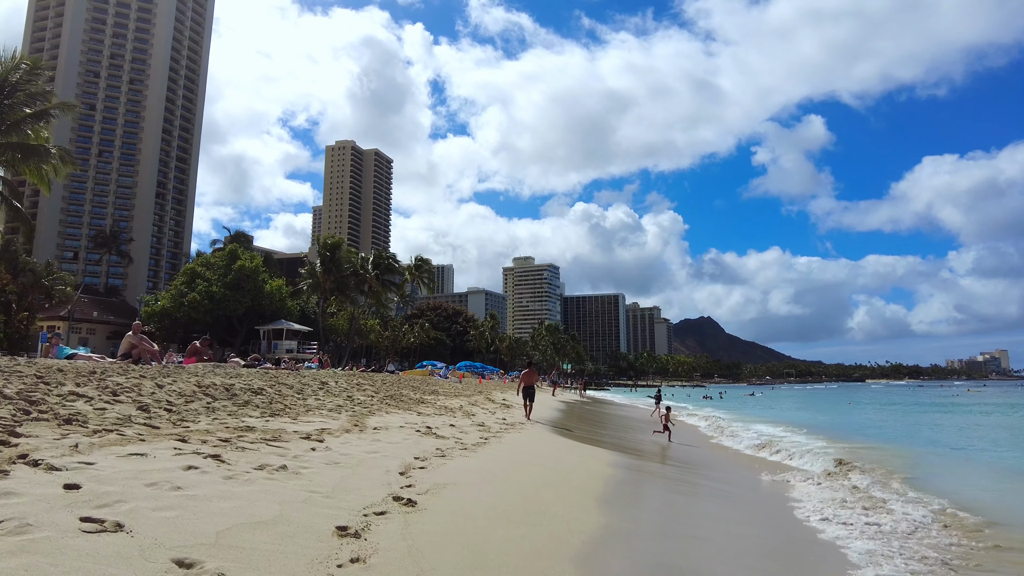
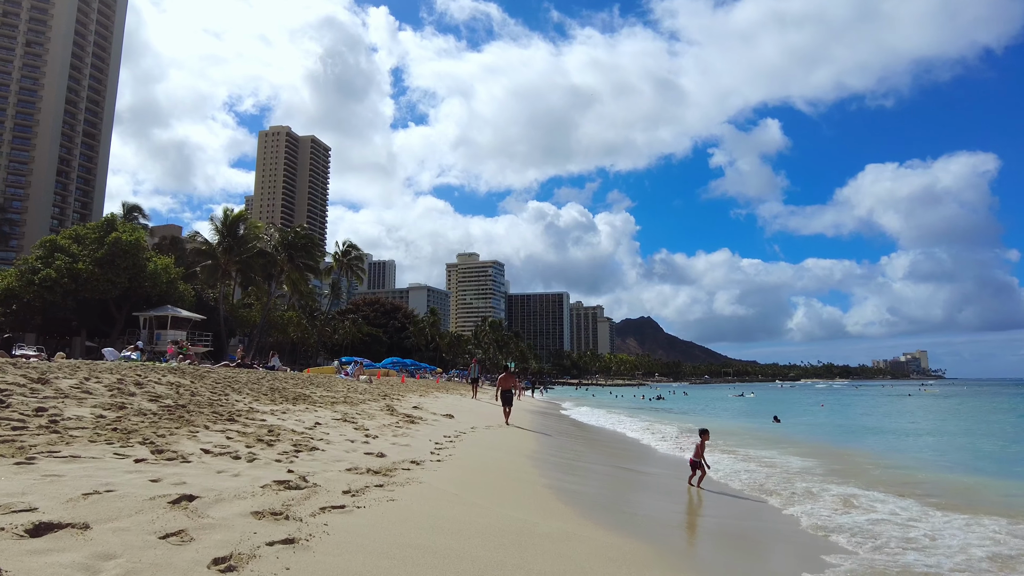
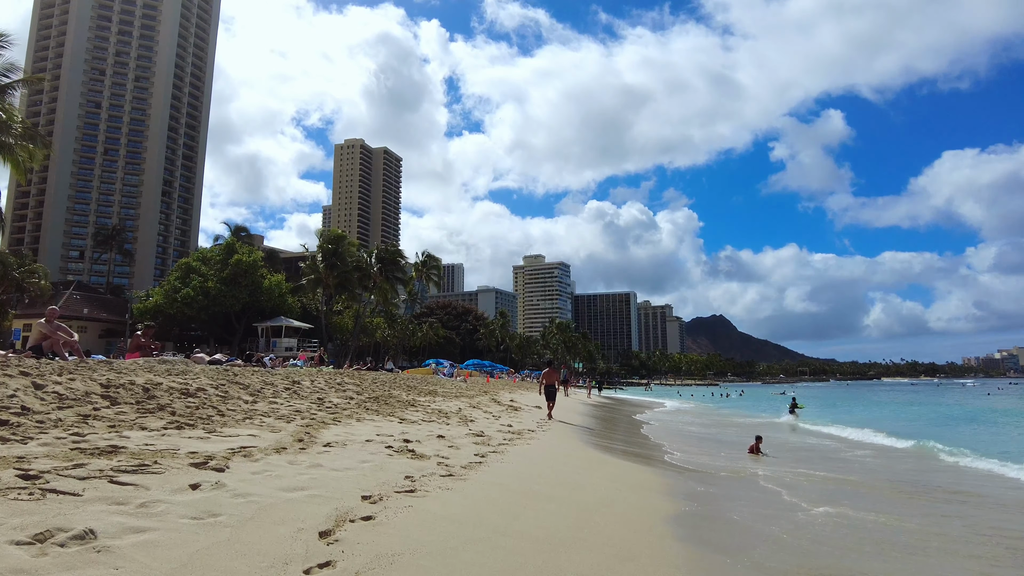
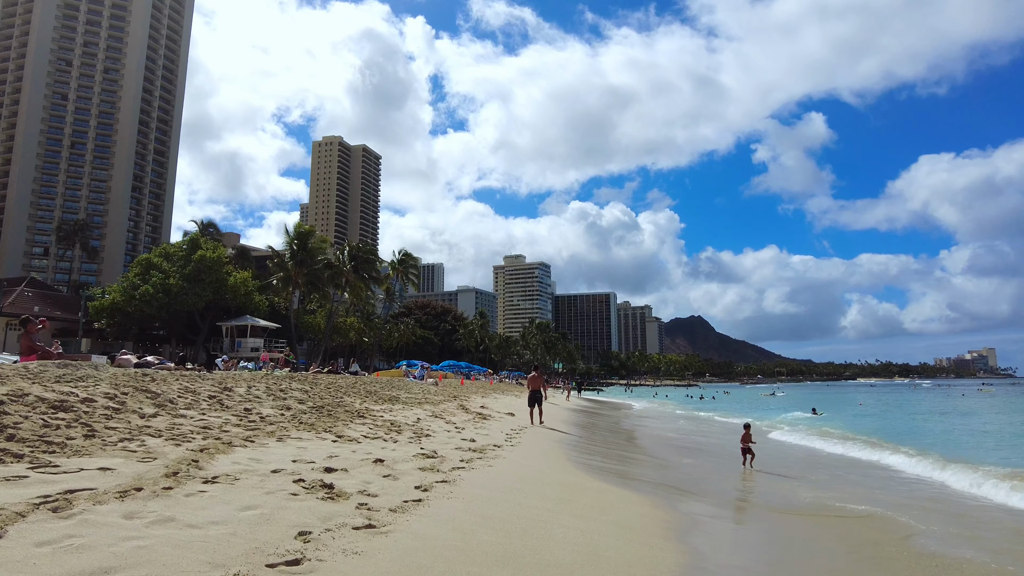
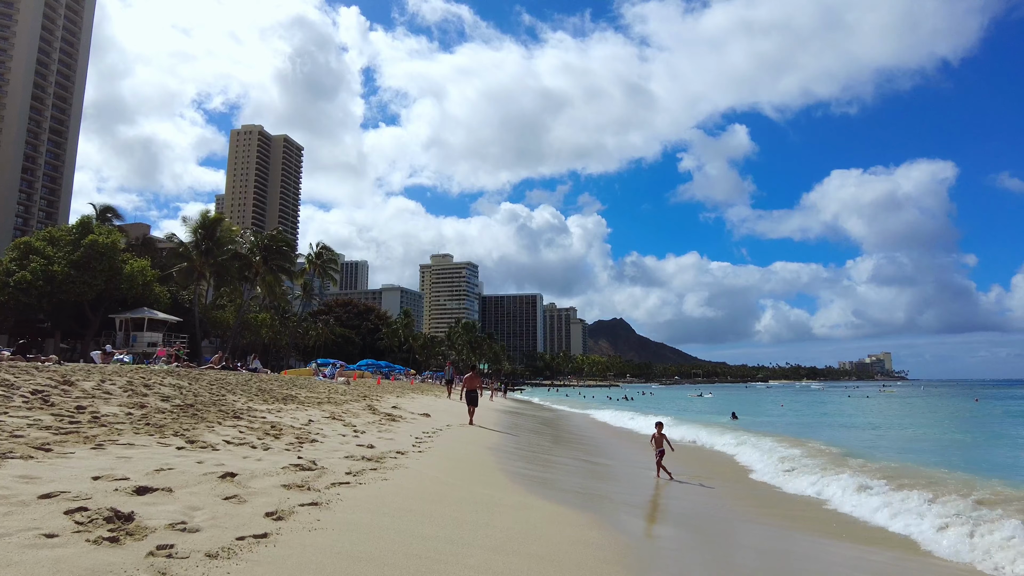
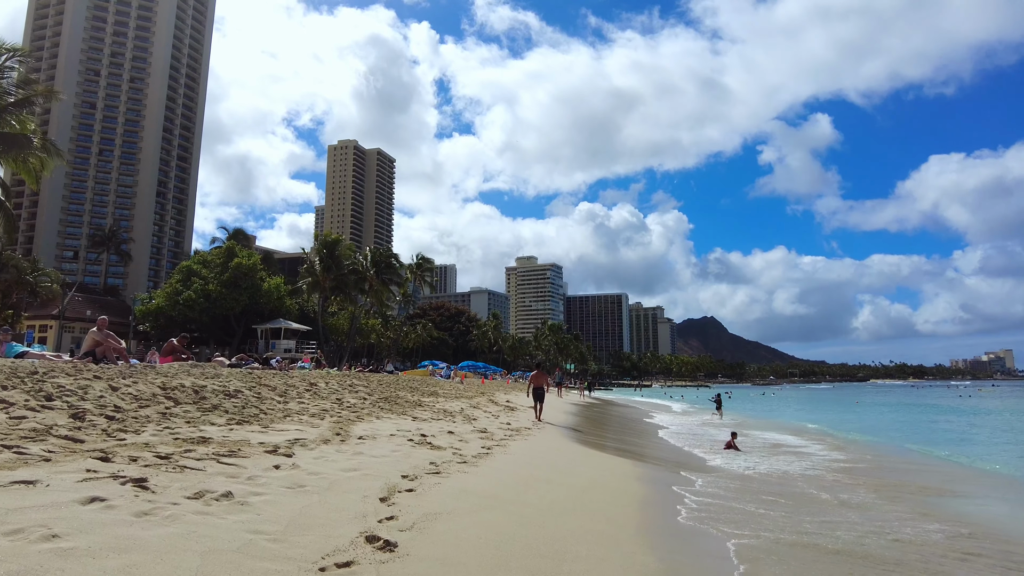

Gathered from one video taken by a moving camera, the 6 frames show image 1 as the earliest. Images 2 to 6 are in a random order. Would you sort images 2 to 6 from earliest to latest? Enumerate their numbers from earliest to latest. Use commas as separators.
6, 3, 4, 5, 2
